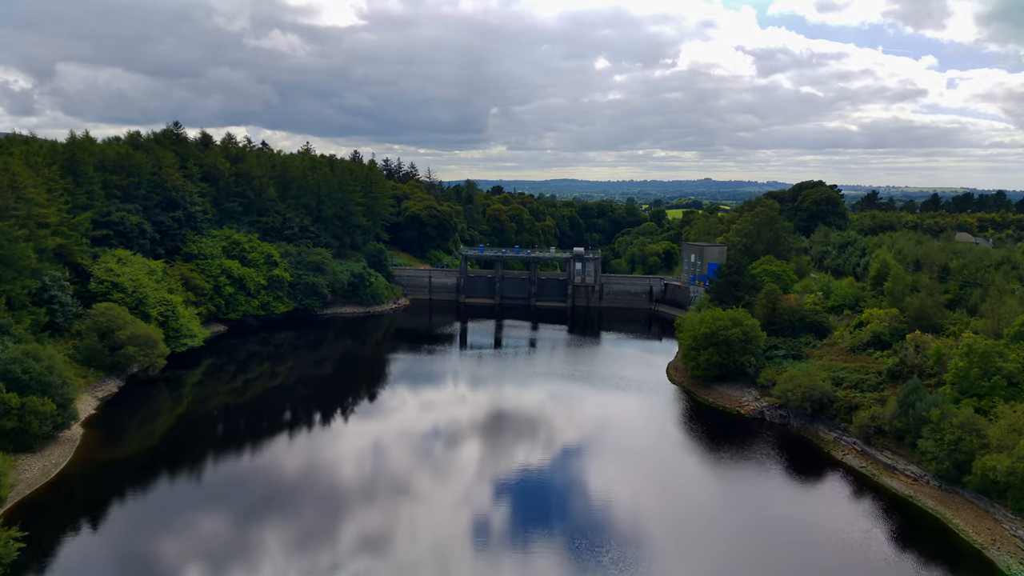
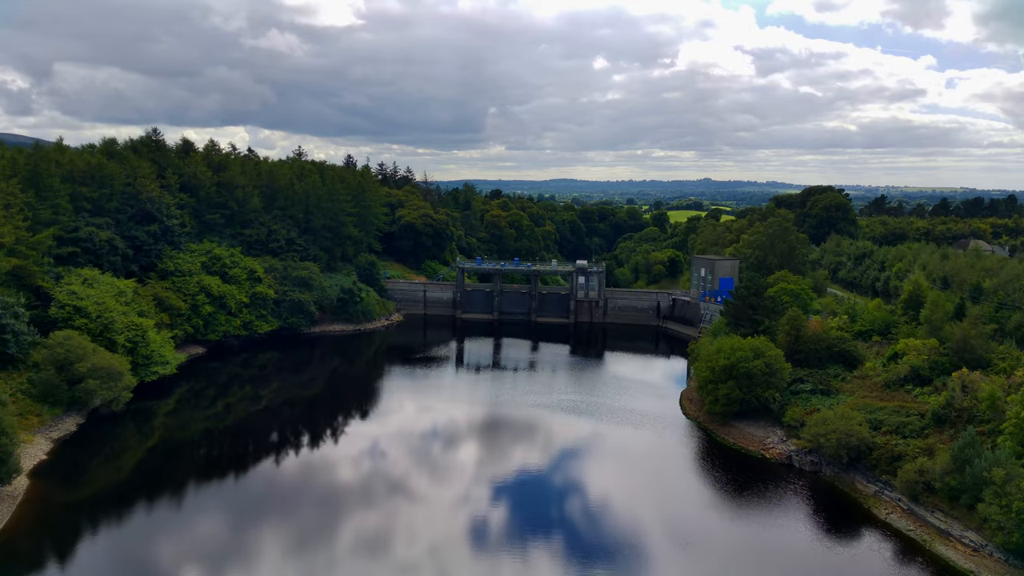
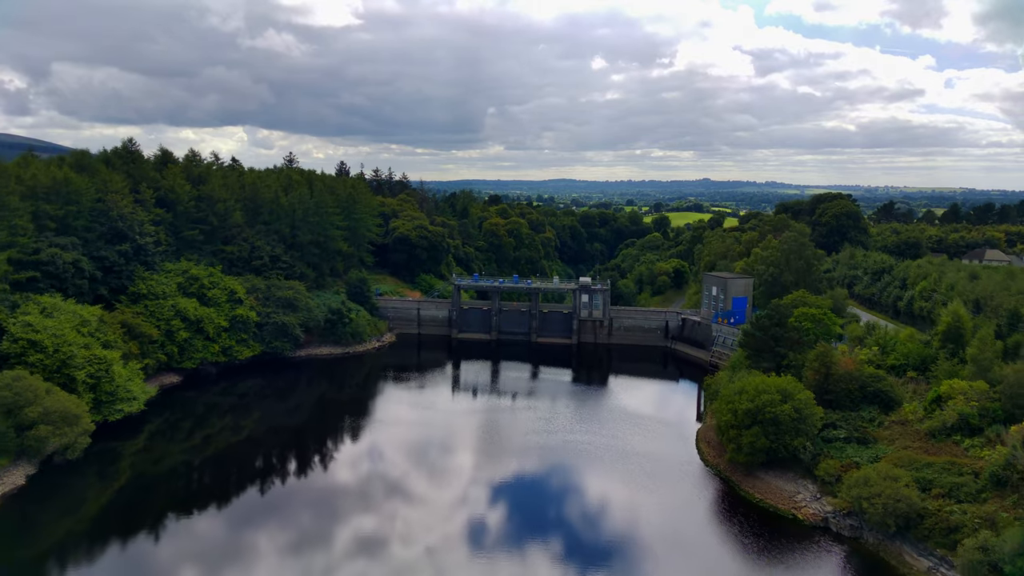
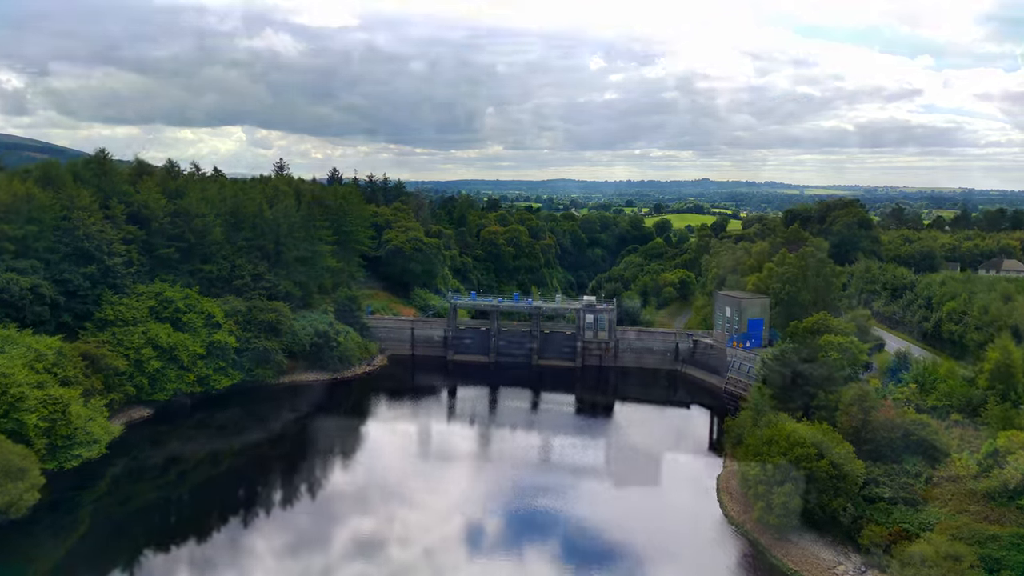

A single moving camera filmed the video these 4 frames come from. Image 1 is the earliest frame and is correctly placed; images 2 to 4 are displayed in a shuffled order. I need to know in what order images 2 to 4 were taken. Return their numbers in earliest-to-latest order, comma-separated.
2, 3, 4
